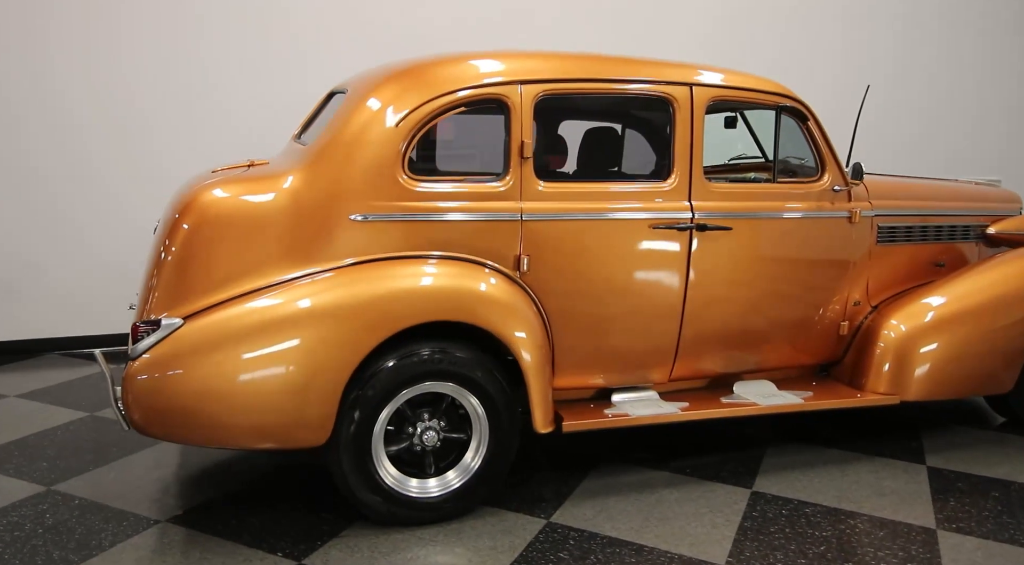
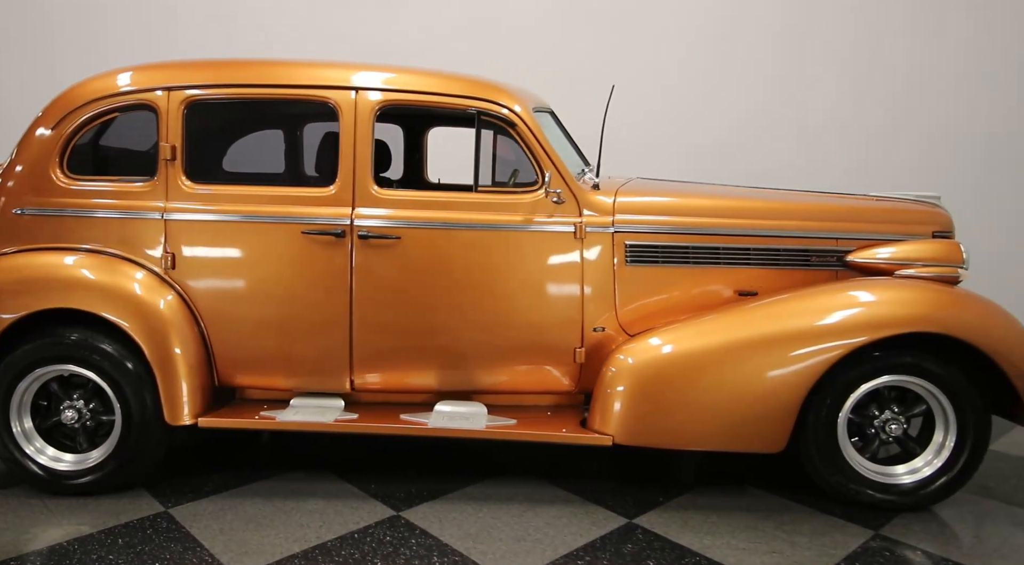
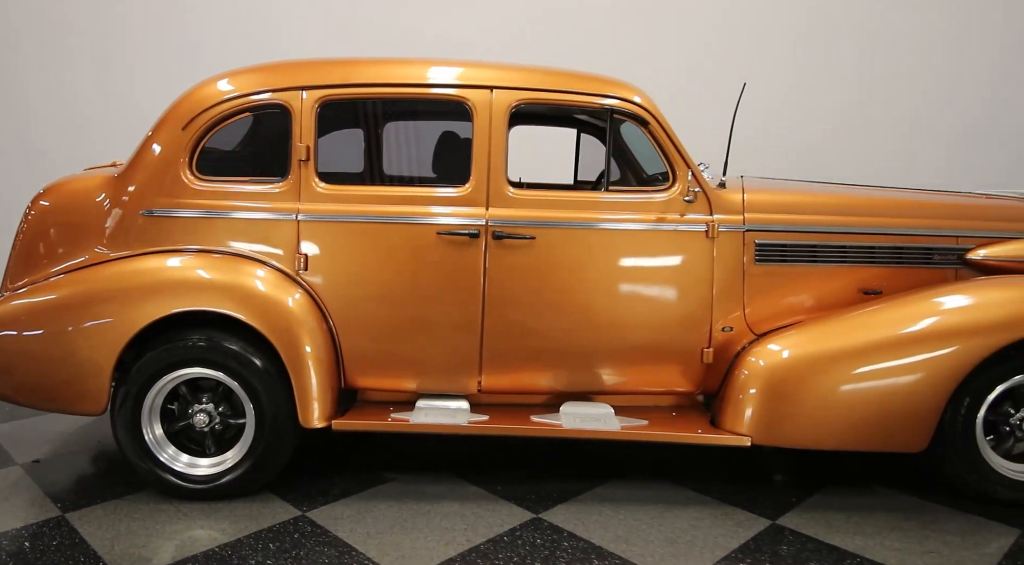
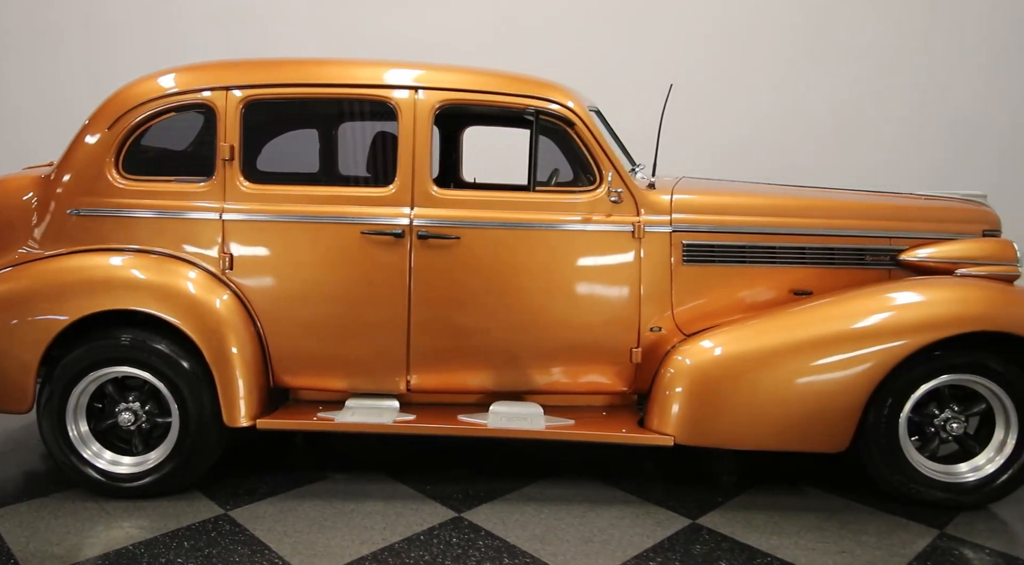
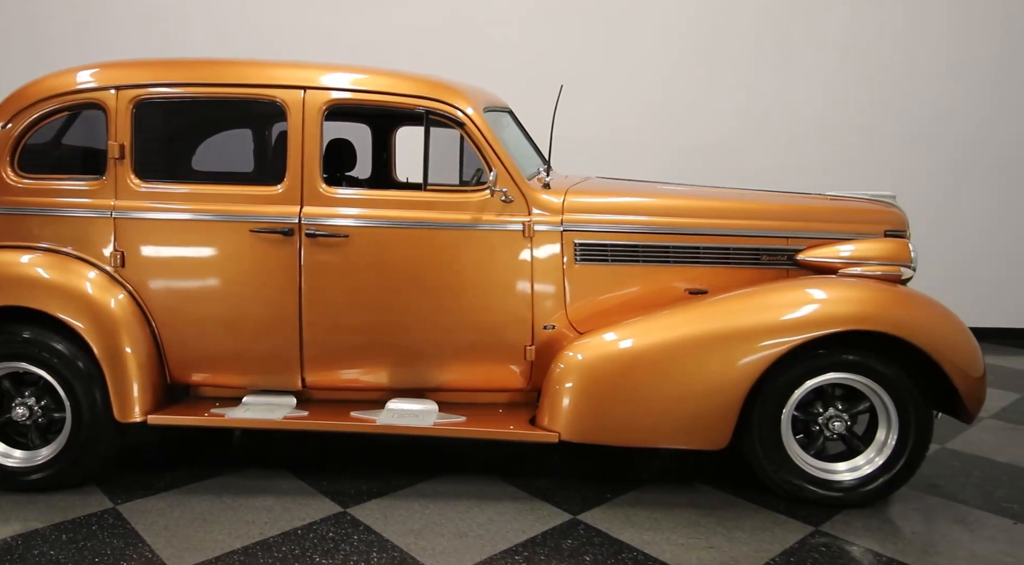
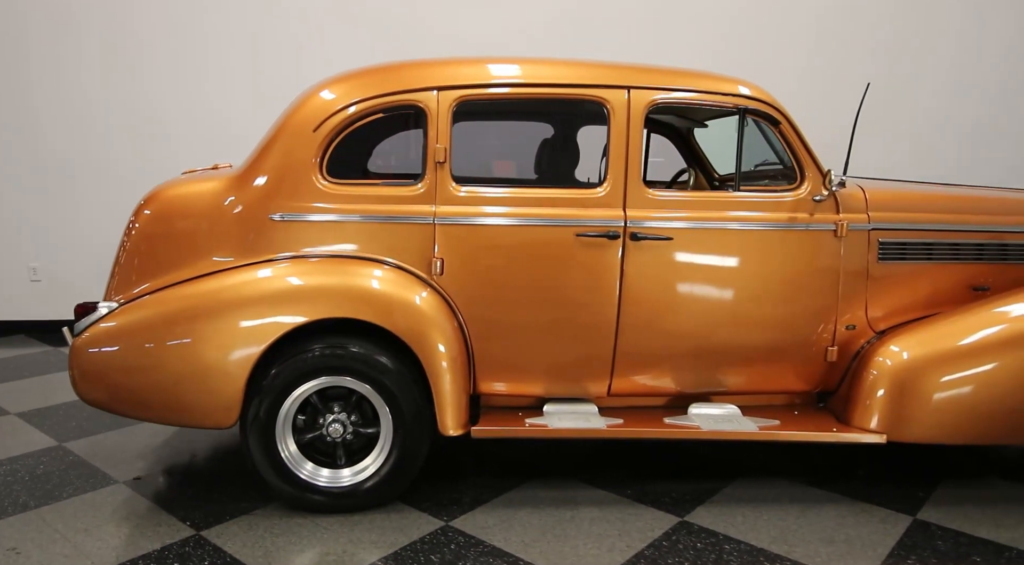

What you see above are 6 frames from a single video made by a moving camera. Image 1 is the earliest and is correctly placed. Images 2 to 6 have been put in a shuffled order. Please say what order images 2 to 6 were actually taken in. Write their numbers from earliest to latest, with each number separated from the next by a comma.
6, 3, 4, 2, 5
